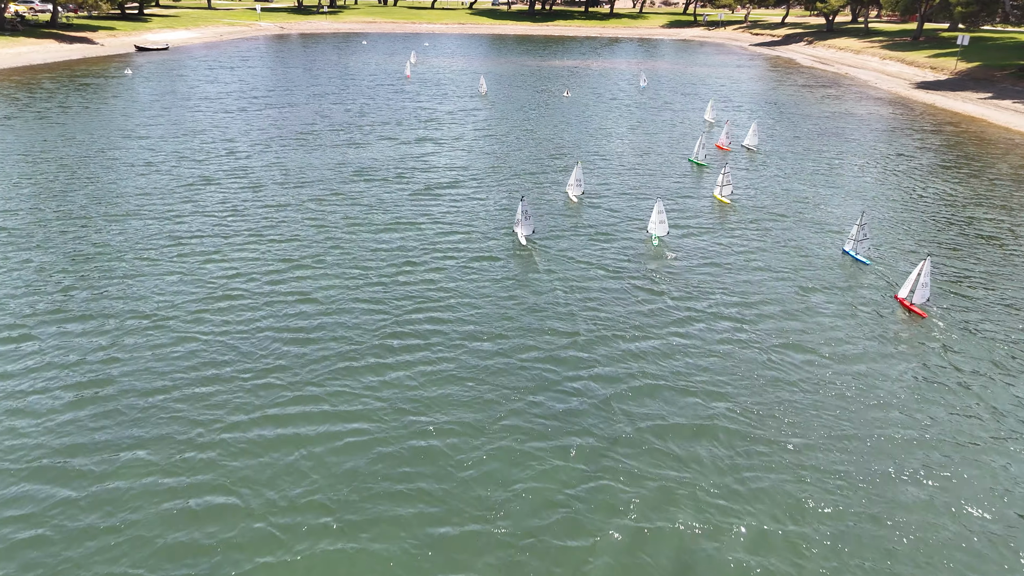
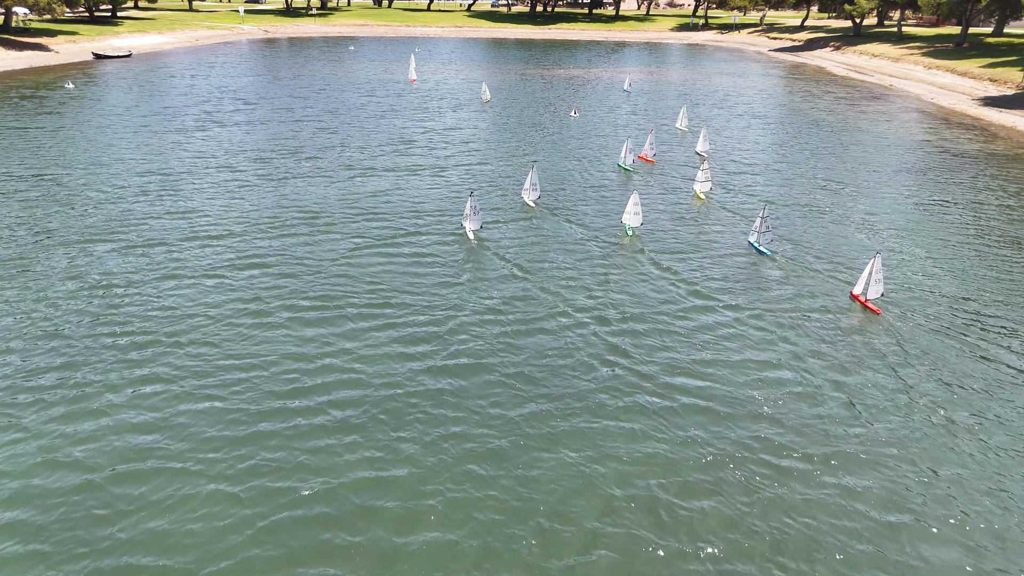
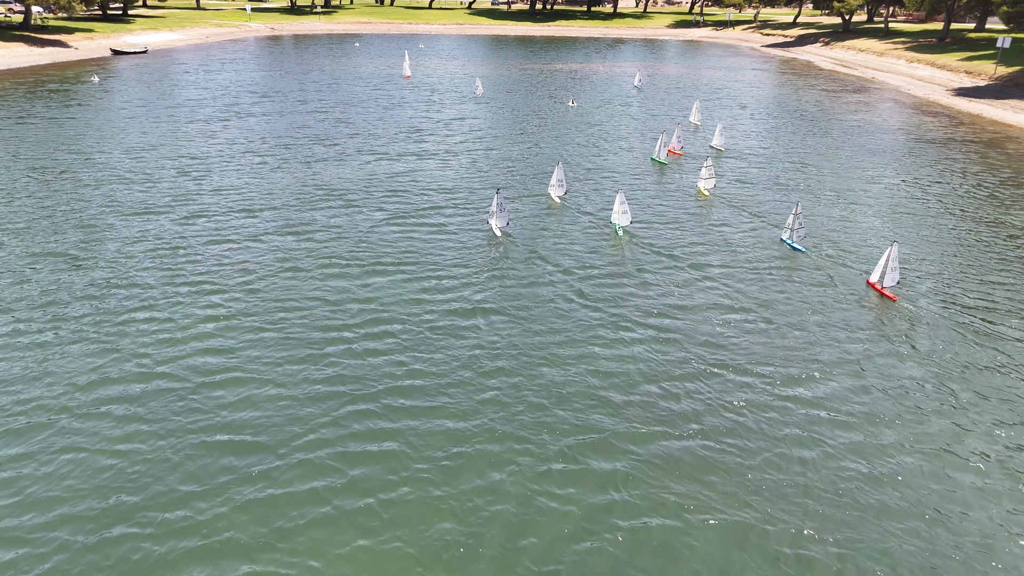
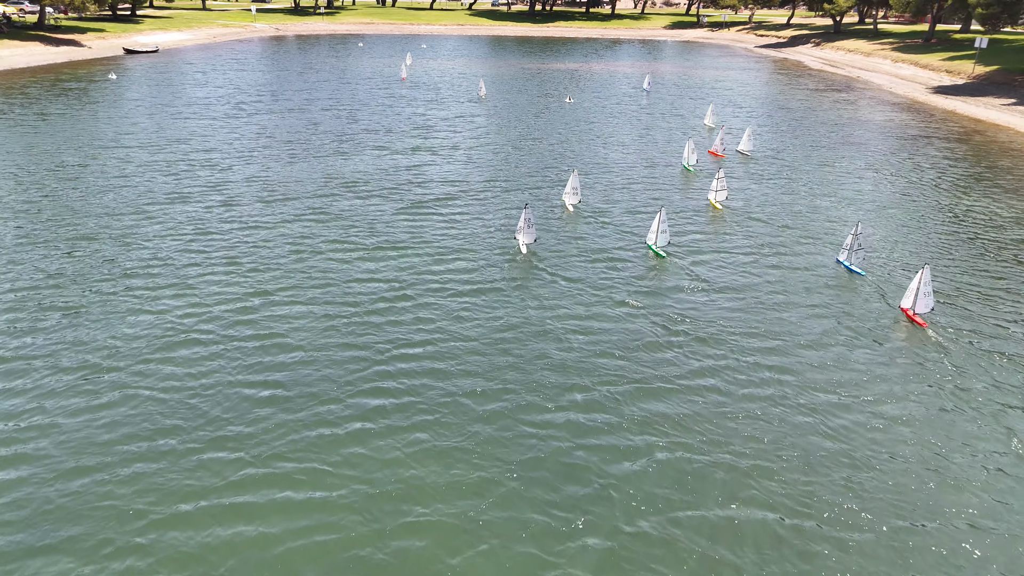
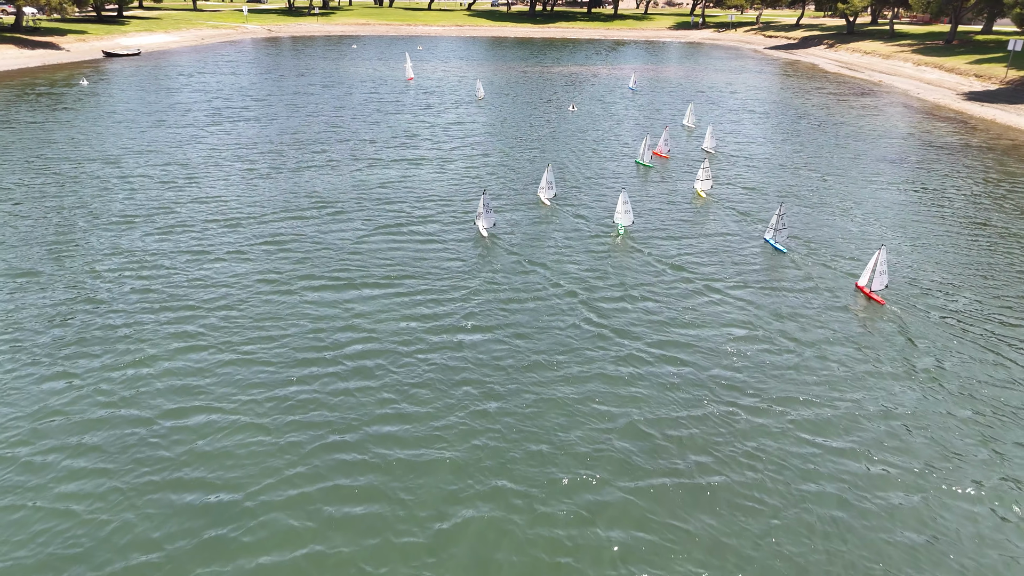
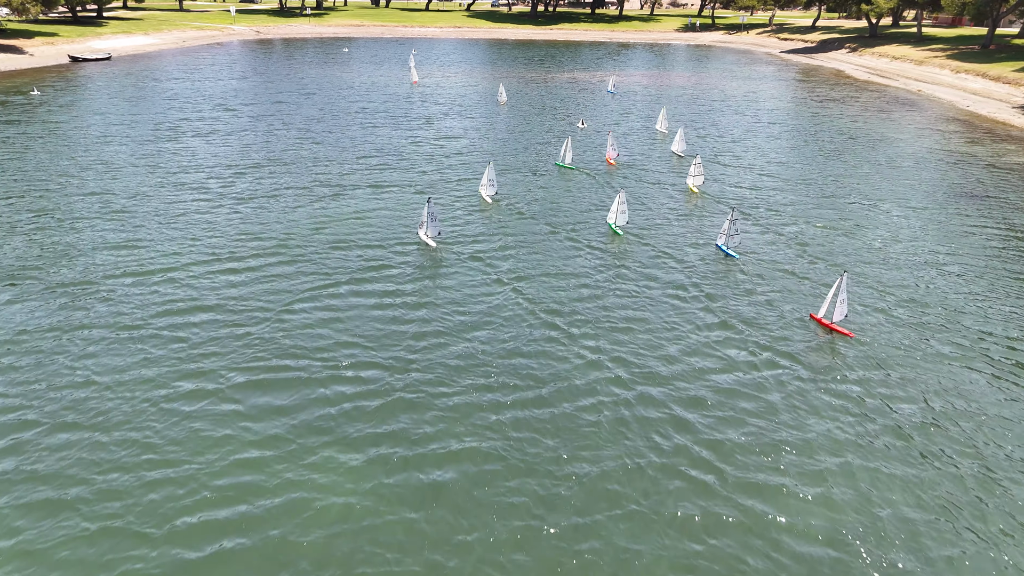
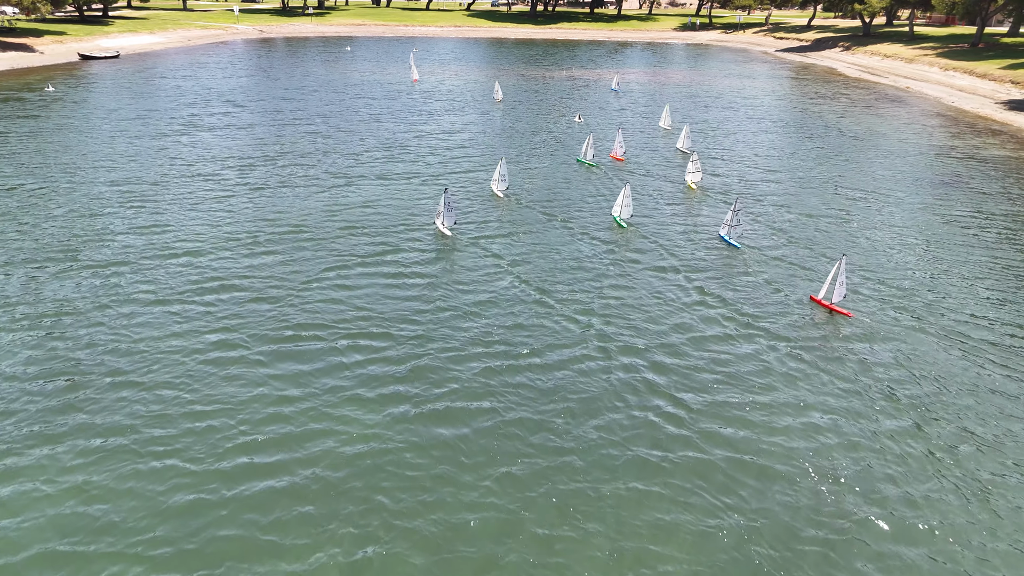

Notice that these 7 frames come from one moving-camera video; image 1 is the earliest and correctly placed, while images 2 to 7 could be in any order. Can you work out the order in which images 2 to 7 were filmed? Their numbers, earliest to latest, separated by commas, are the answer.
4, 3, 5, 2, 7, 6
